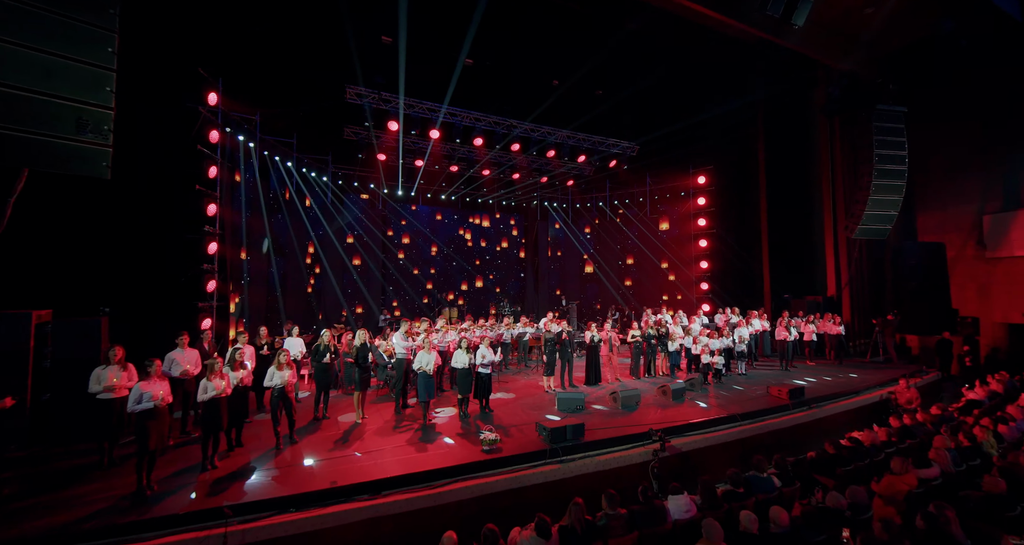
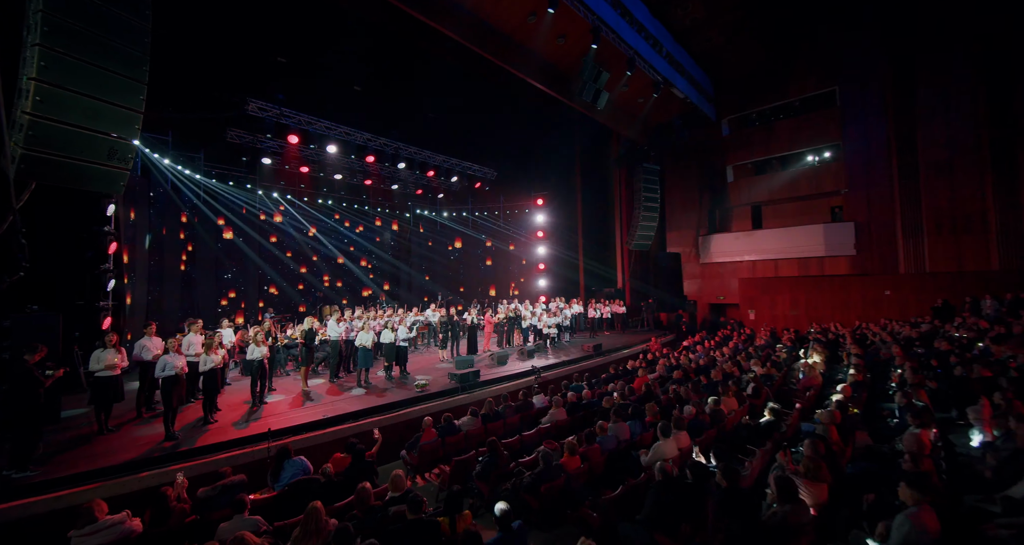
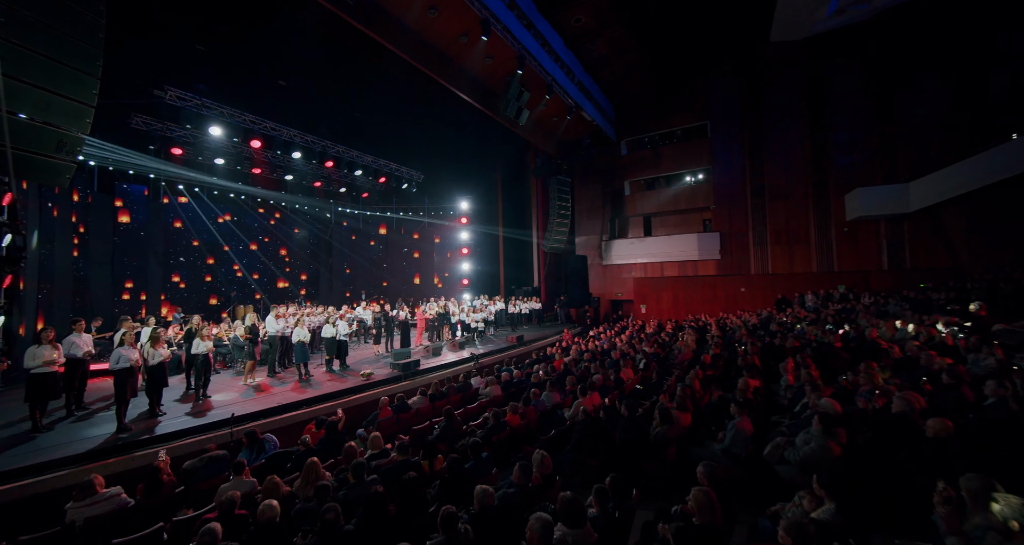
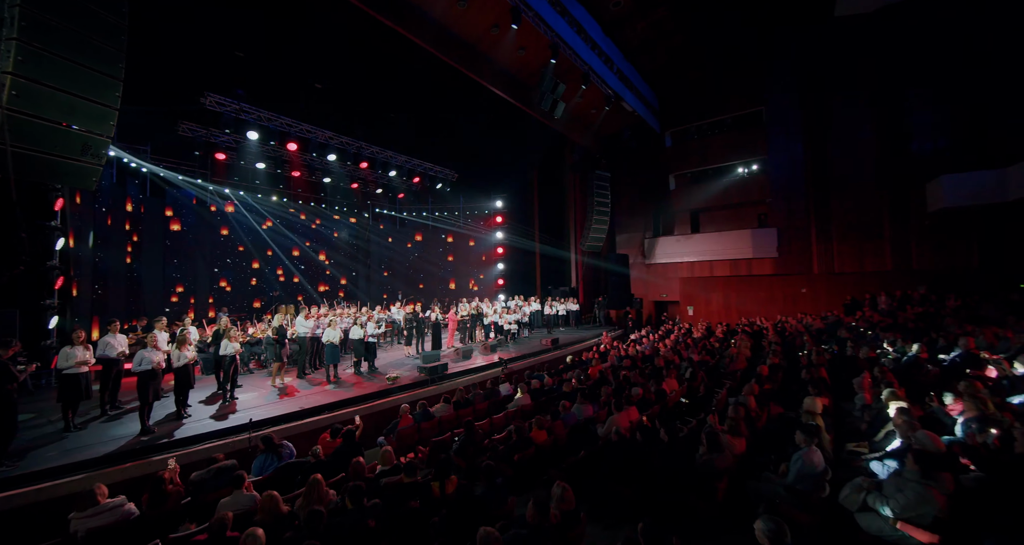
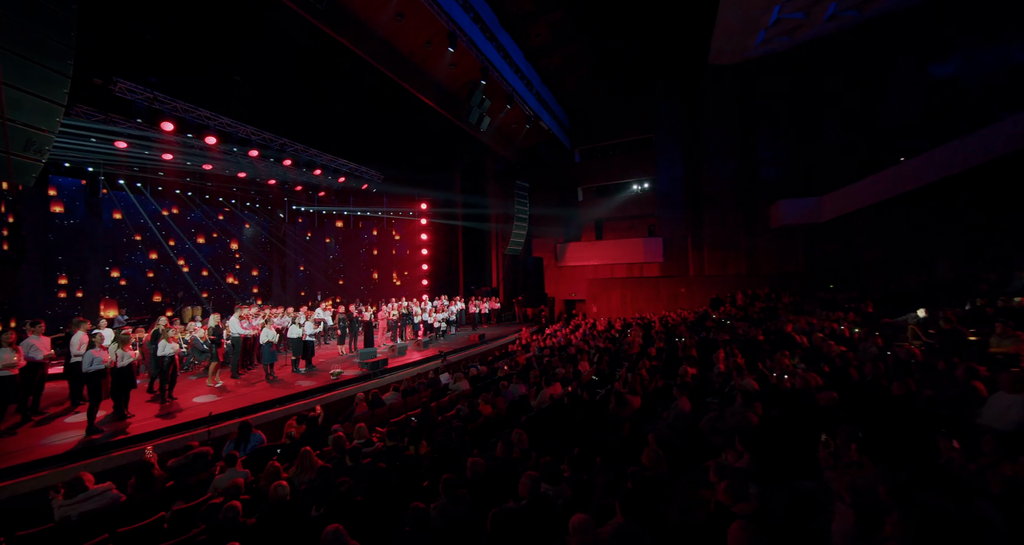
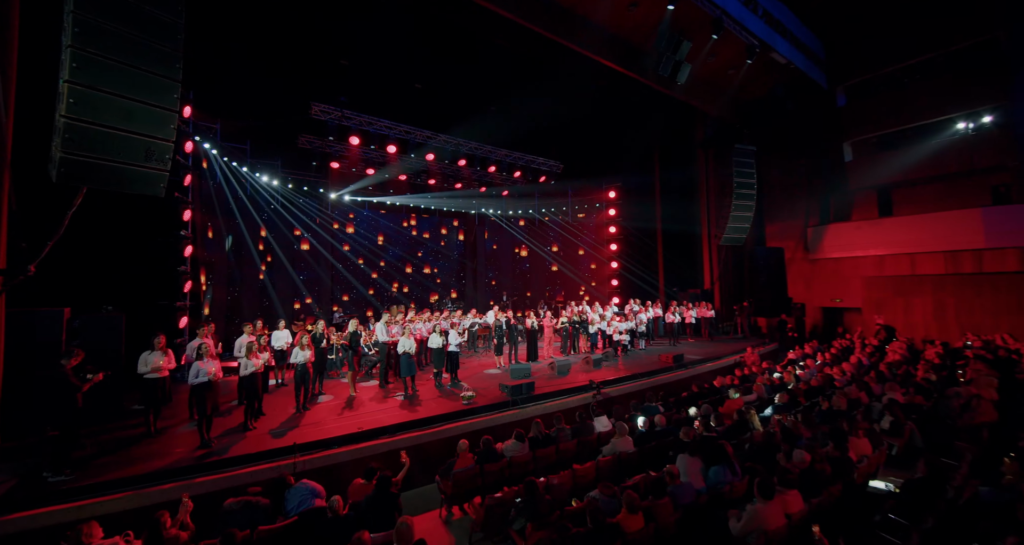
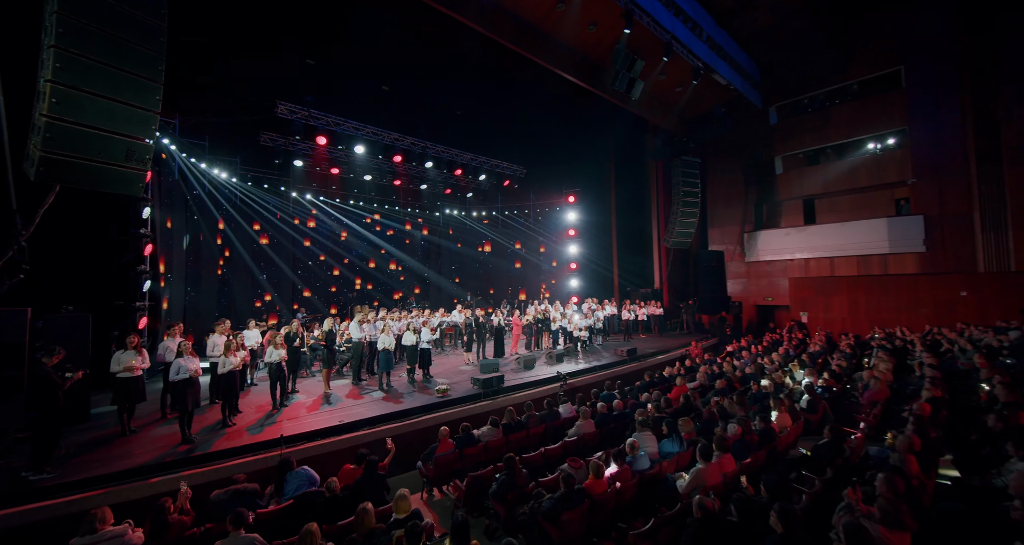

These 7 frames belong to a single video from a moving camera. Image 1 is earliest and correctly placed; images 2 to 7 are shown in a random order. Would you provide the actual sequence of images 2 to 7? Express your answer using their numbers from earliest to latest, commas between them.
6, 7, 2, 4, 3, 5
